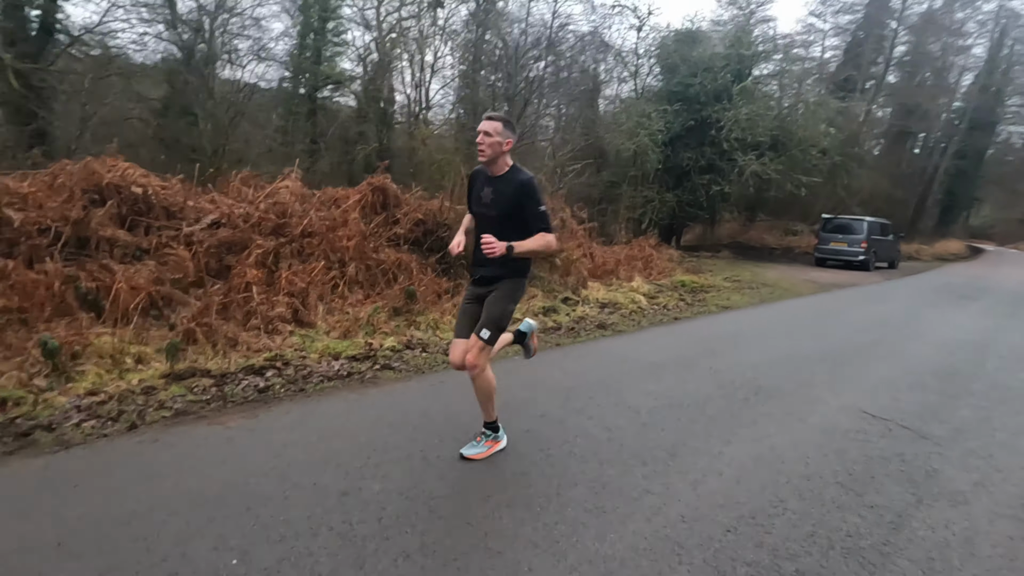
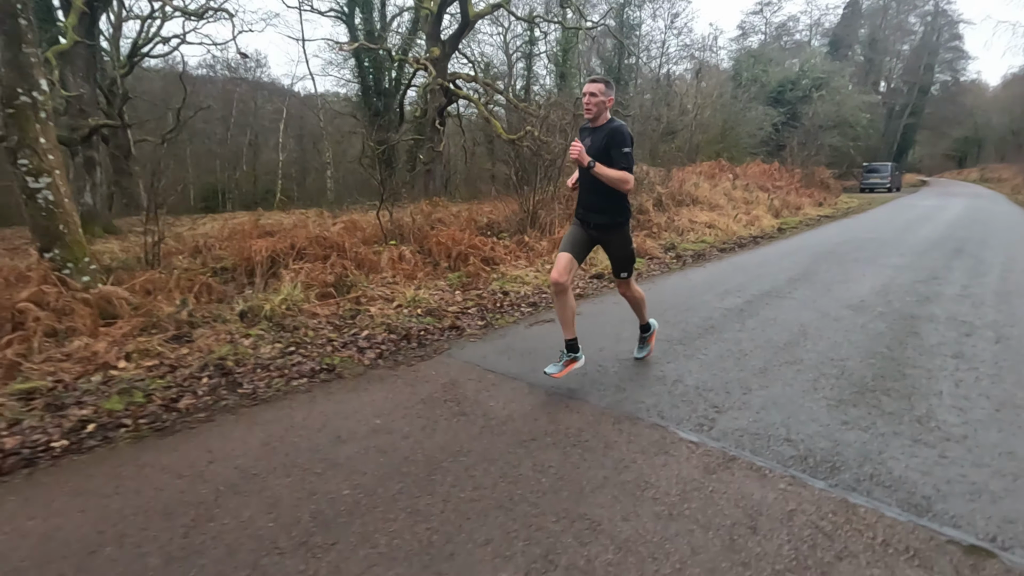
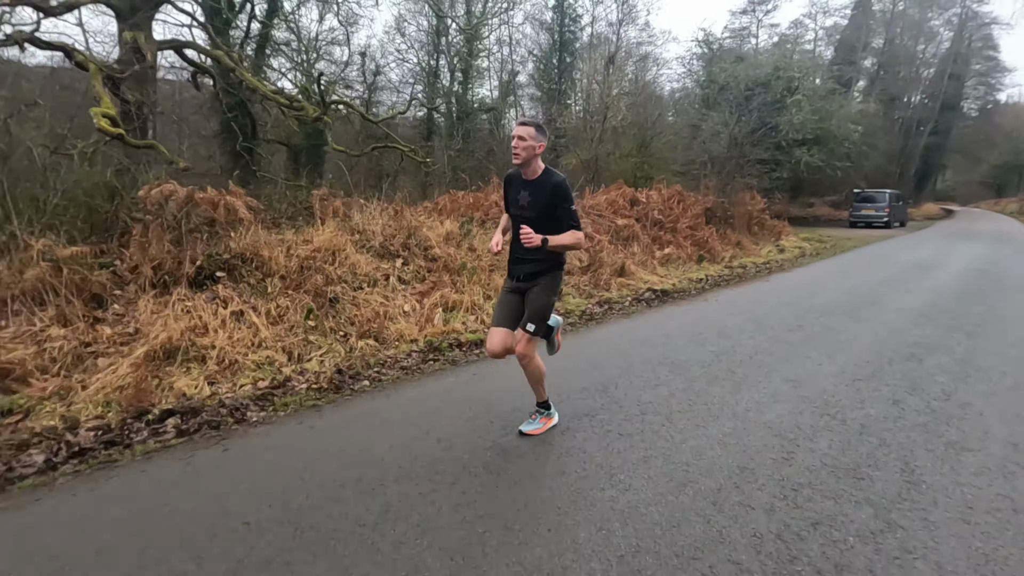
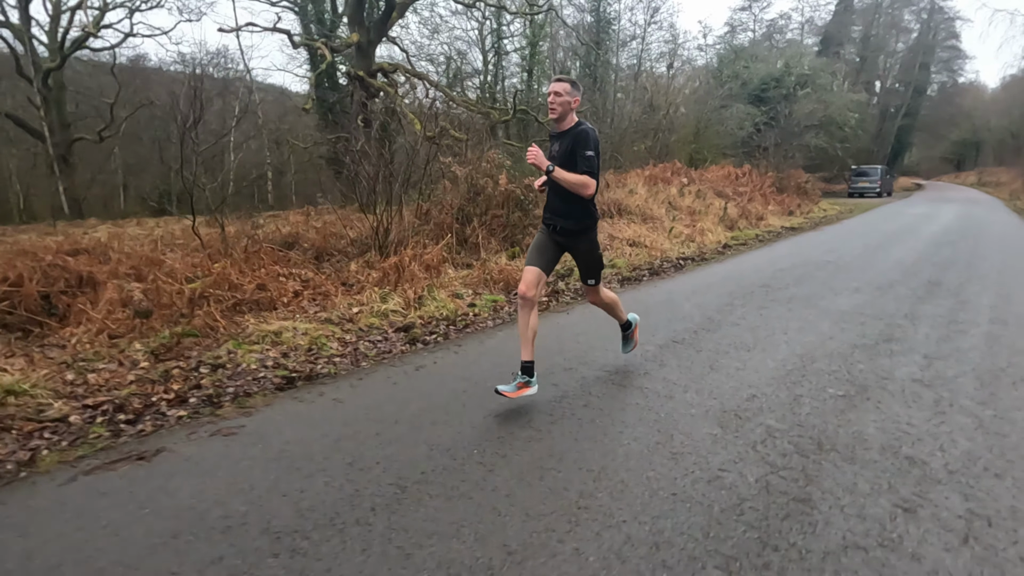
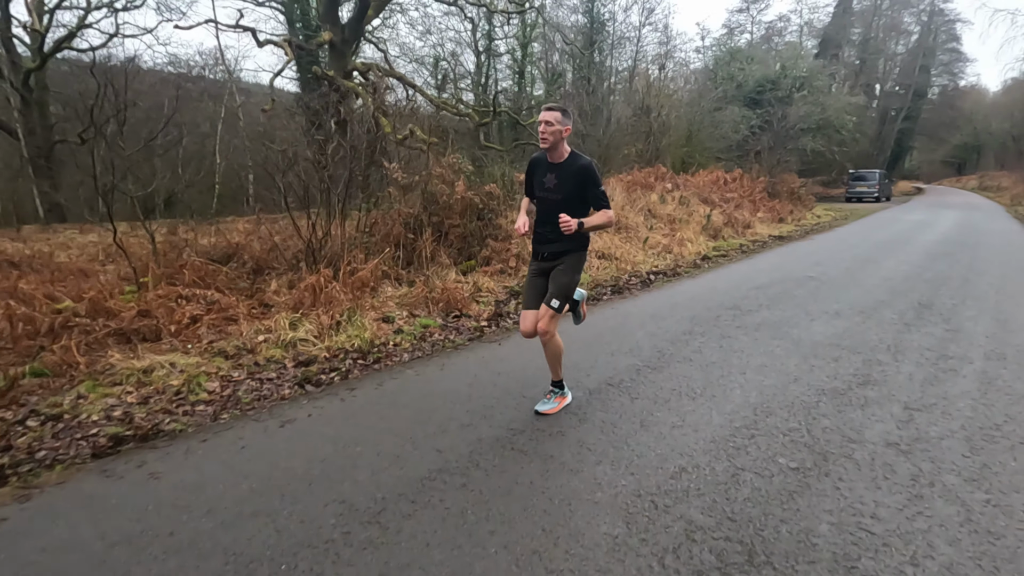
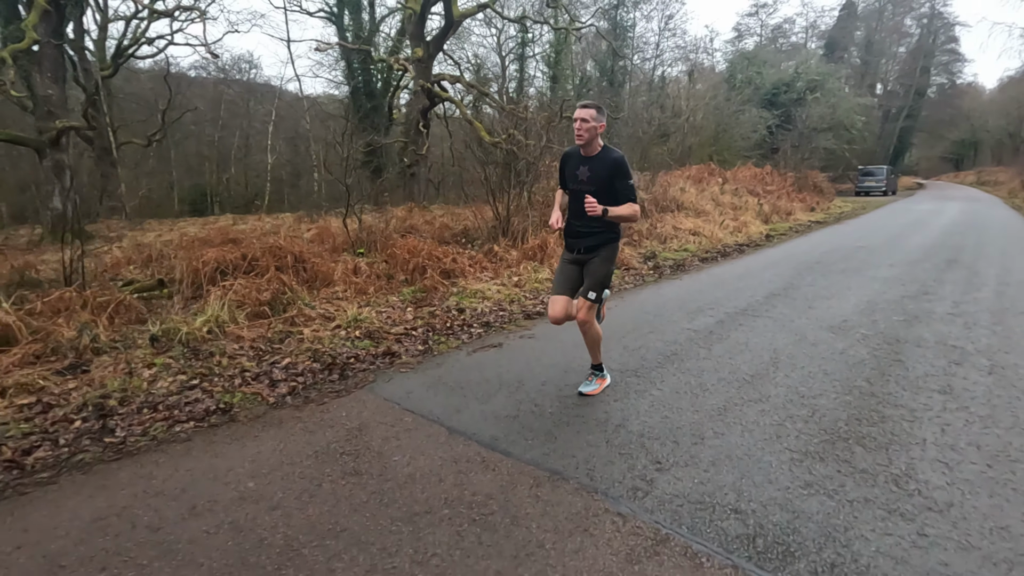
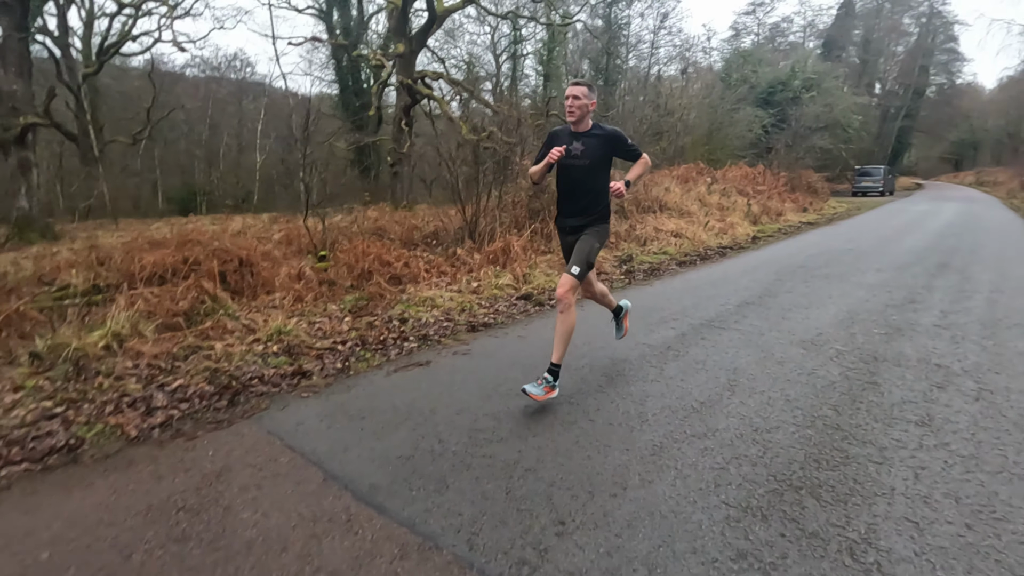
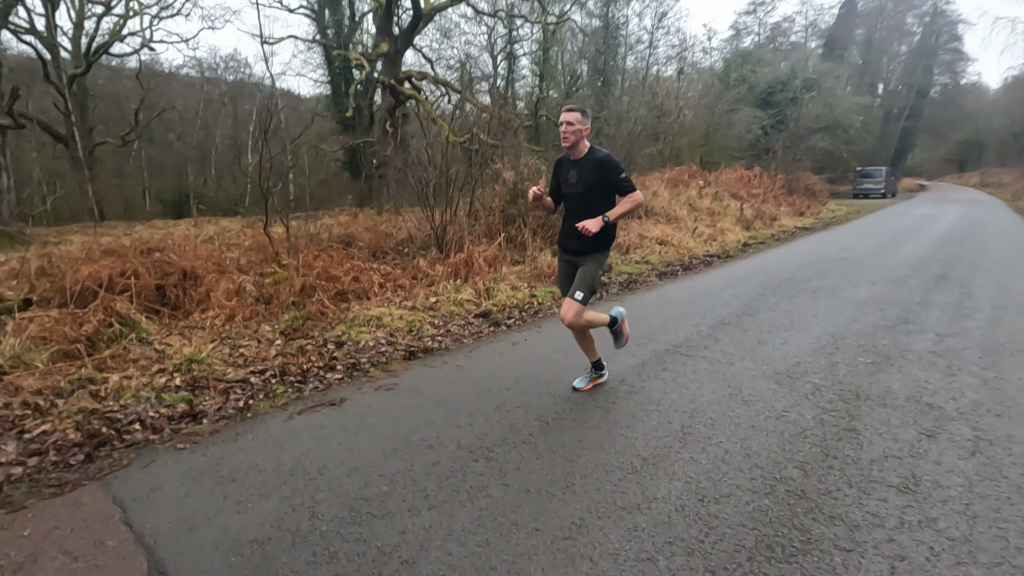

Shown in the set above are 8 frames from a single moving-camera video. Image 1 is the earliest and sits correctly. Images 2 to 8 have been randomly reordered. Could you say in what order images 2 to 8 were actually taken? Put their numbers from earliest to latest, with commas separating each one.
3, 5, 4, 8, 7, 6, 2
